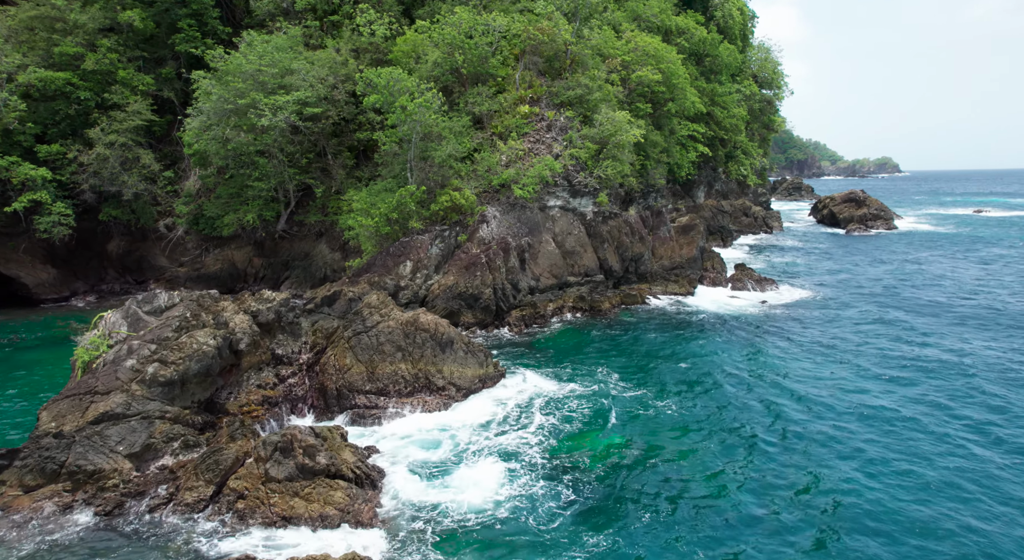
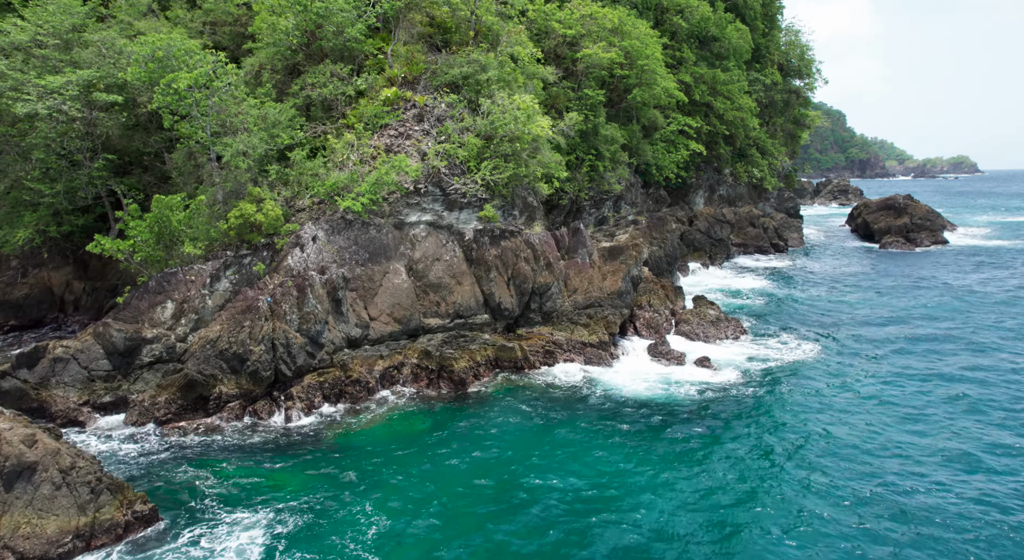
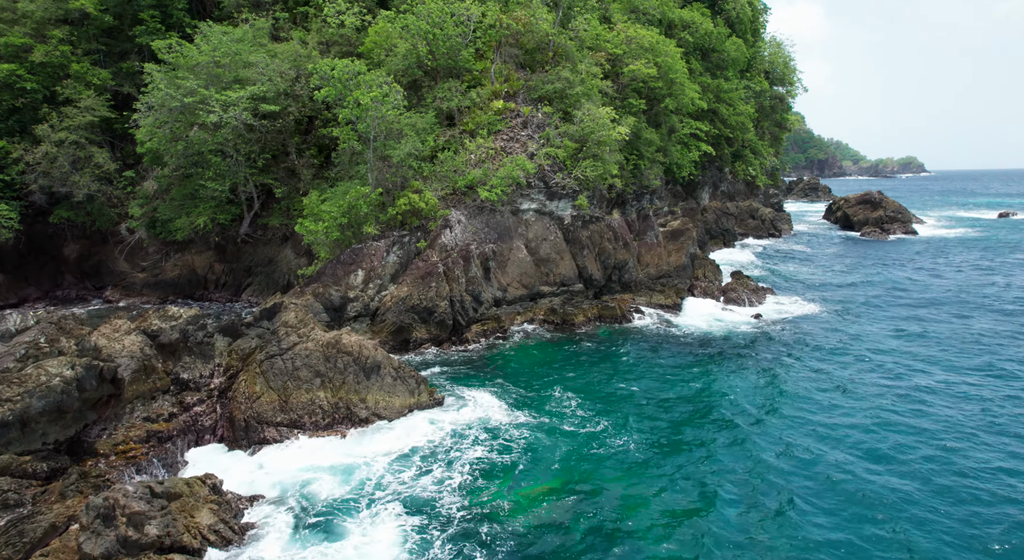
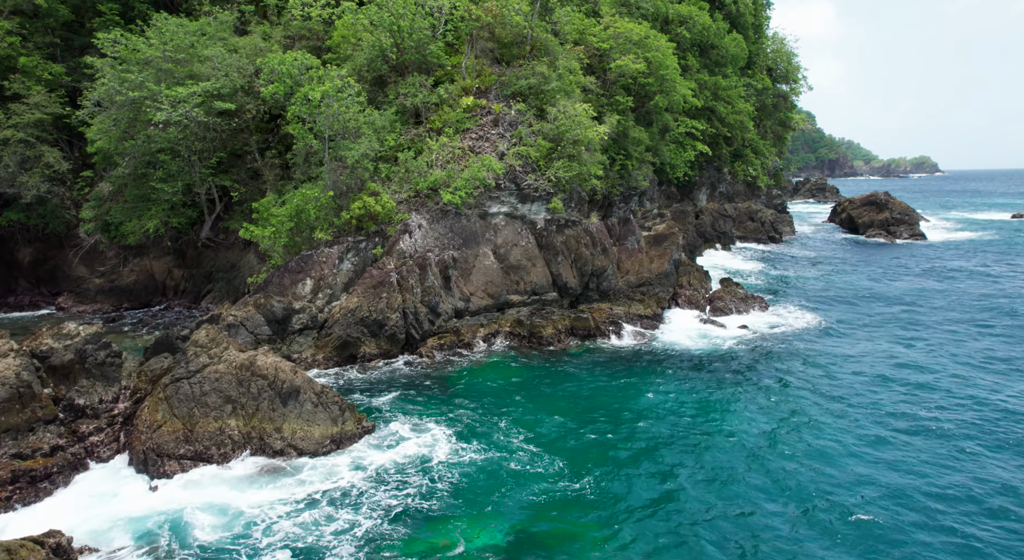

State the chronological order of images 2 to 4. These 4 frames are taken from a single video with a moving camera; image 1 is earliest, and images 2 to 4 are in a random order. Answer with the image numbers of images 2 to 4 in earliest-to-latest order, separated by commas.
3, 4, 2
